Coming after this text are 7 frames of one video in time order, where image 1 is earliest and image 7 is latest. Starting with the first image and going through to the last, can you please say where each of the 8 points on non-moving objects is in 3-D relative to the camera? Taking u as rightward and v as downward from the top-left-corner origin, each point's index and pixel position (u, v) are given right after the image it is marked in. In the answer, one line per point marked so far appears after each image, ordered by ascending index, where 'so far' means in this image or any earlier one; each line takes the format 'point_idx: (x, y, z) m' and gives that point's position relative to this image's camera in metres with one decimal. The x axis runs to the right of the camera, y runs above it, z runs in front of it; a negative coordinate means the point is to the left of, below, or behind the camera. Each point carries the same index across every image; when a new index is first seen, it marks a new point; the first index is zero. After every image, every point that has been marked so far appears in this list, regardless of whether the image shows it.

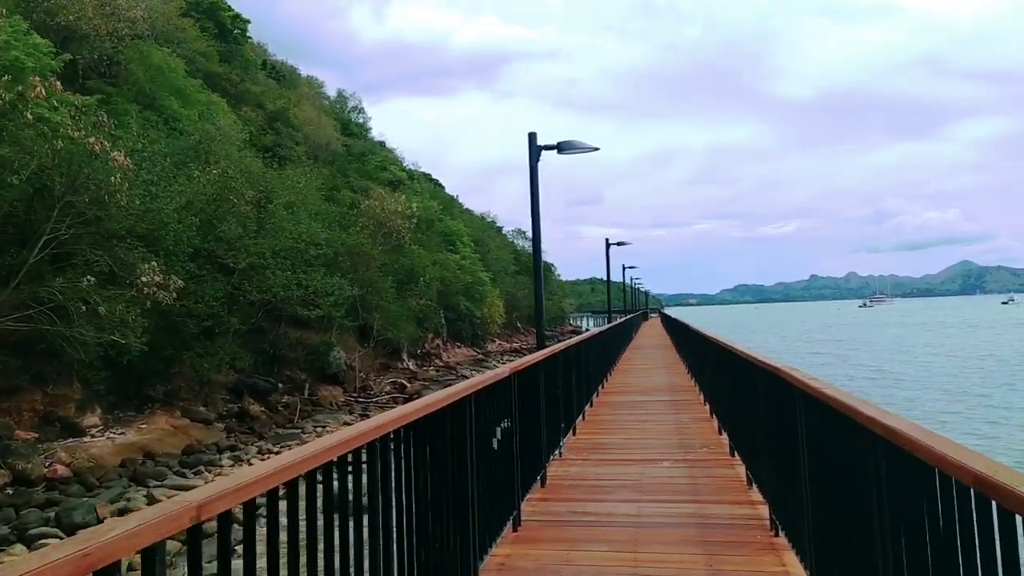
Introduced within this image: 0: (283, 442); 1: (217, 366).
0: (-5.7, -3.8, +17.8) m
1: (-8.1, -2.1, +20.2) m
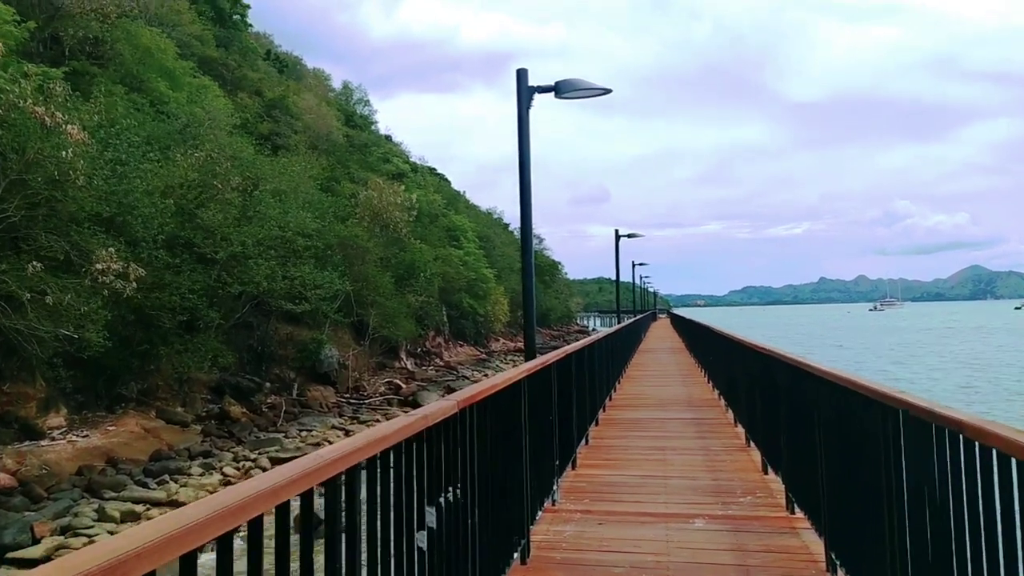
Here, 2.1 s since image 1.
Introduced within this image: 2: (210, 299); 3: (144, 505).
0: (-5.7, -3.6, +16.4) m
1: (-8.1, -1.9, +18.8) m
2: (-8.1, -0.3, +19.4) m
3: (-6.1, -3.6, +12.1) m
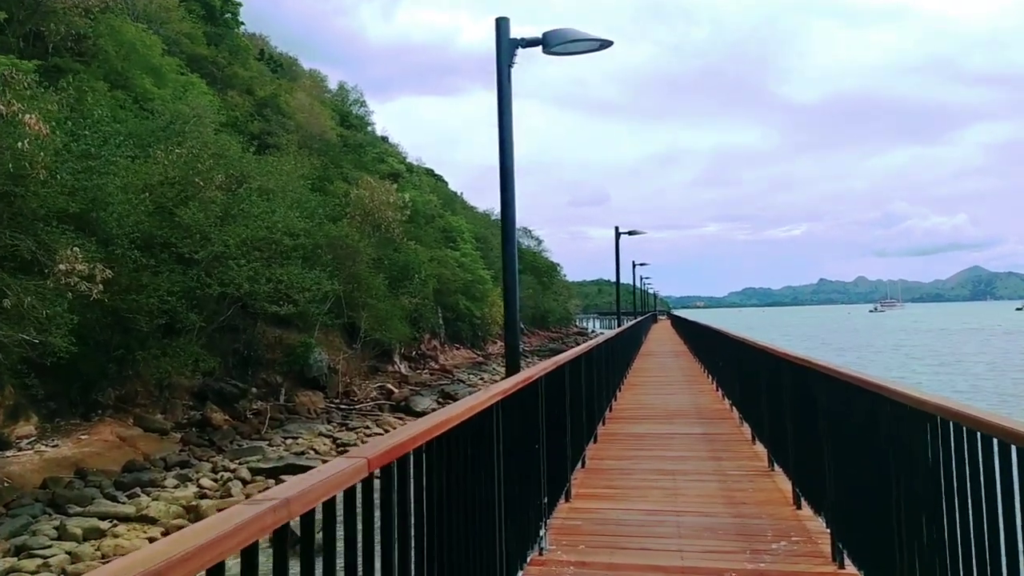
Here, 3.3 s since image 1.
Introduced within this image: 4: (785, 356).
0: (-5.8, -3.6, +15.6) m
1: (-8.2, -2.0, +18.0) m
2: (-8.3, -0.3, +18.6) m
3: (-6.2, -3.6, +11.3) m
4: (+1.8, -0.5, +4.7) m
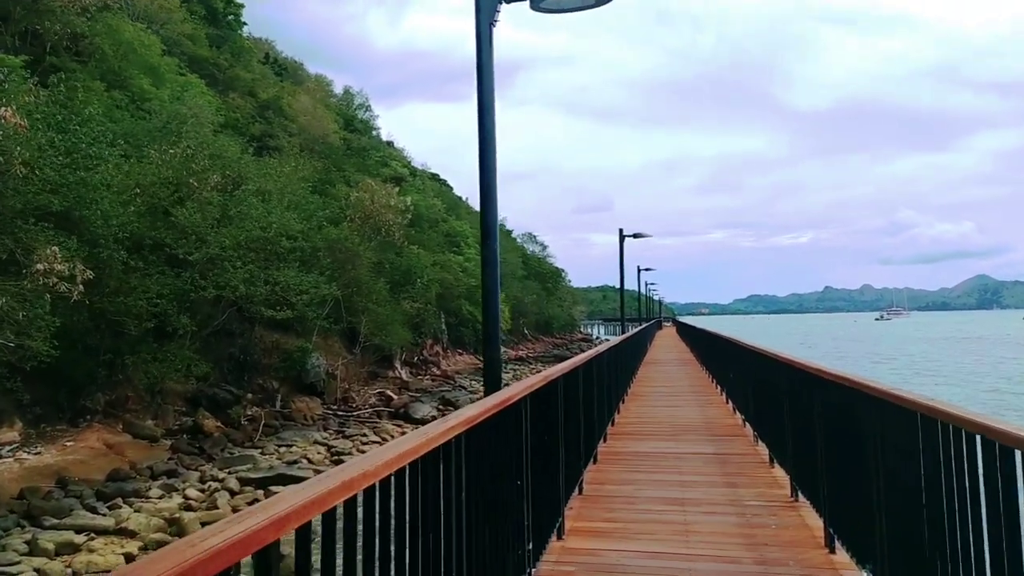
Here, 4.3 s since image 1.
0: (-5.8, -3.7, +15.1) m
1: (-8.2, -2.0, +17.5) m
2: (-8.2, -0.4, +18.1) m
3: (-6.3, -3.6, +10.7) m
4: (+1.7, -0.5, +4.2) m
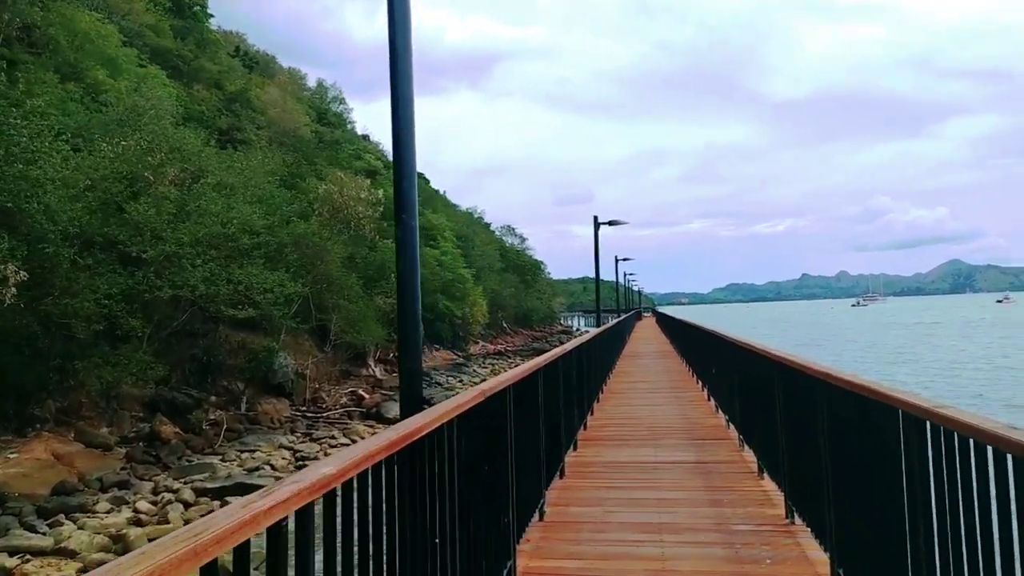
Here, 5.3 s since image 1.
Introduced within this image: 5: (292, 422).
0: (-6.3, -3.7, +14.2) m
1: (-8.8, -2.0, +16.6) m
2: (-8.9, -0.4, +17.1) m
3: (-6.7, -3.7, +9.9) m
4: (+1.5, -0.4, +3.5) m
5: (-5.9, -3.6, +19.6) m
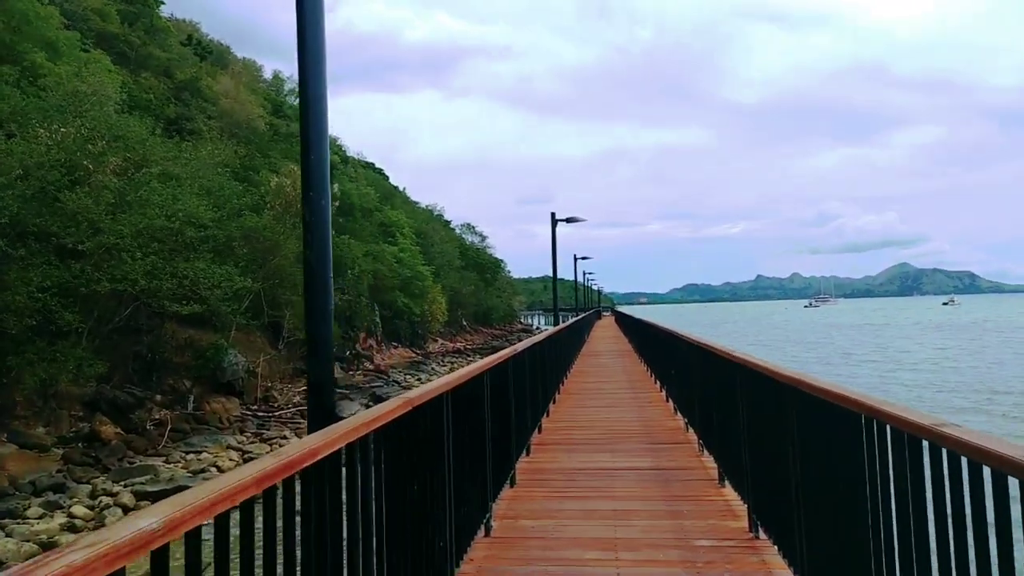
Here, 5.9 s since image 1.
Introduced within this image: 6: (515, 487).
0: (-7.2, -3.6, +13.6) m
1: (-9.8, -1.9, +15.8) m
2: (-9.8, -0.2, +16.3) m
3: (-7.3, -3.6, +9.3) m
4: (+1.2, -0.4, +3.3) m
5: (-7.1, -3.5, +18.9) m
6: (0.0, -1.3, +4.9) m
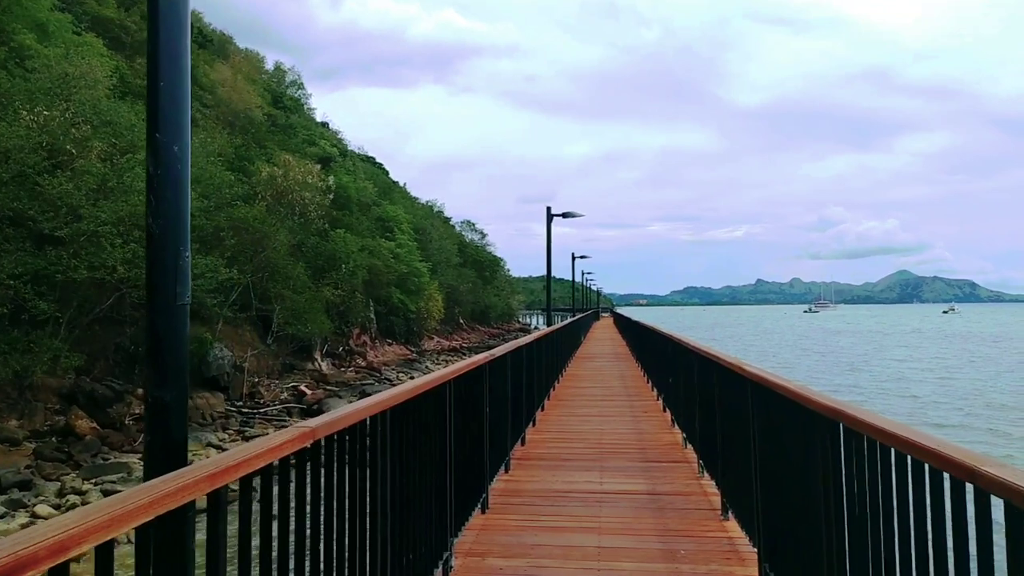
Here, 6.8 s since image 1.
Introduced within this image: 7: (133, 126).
0: (-7.4, -3.4, +13.0) m
1: (-9.9, -1.6, +15.2) m
2: (-10.0, 0.0, +15.8) m
3: (-7.5, -3.4, +8.7) m
4: (+1.1, -0.4, +2.7) m
5: (-7.3, -3.3, +18.4) m
6: (-0.1, -1.3, +4.3) m
7: (-9.9, +4.2, +18.9) m
